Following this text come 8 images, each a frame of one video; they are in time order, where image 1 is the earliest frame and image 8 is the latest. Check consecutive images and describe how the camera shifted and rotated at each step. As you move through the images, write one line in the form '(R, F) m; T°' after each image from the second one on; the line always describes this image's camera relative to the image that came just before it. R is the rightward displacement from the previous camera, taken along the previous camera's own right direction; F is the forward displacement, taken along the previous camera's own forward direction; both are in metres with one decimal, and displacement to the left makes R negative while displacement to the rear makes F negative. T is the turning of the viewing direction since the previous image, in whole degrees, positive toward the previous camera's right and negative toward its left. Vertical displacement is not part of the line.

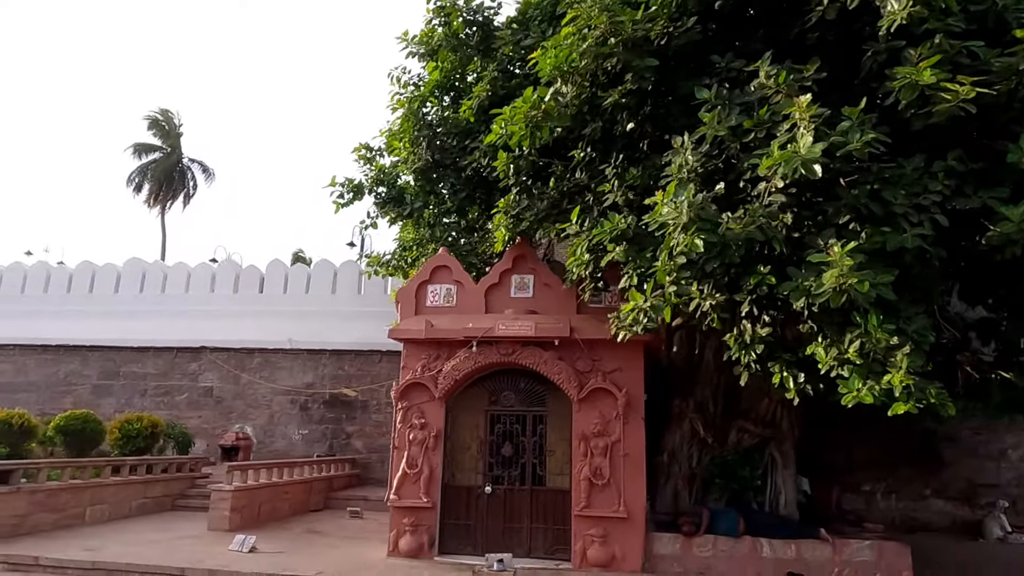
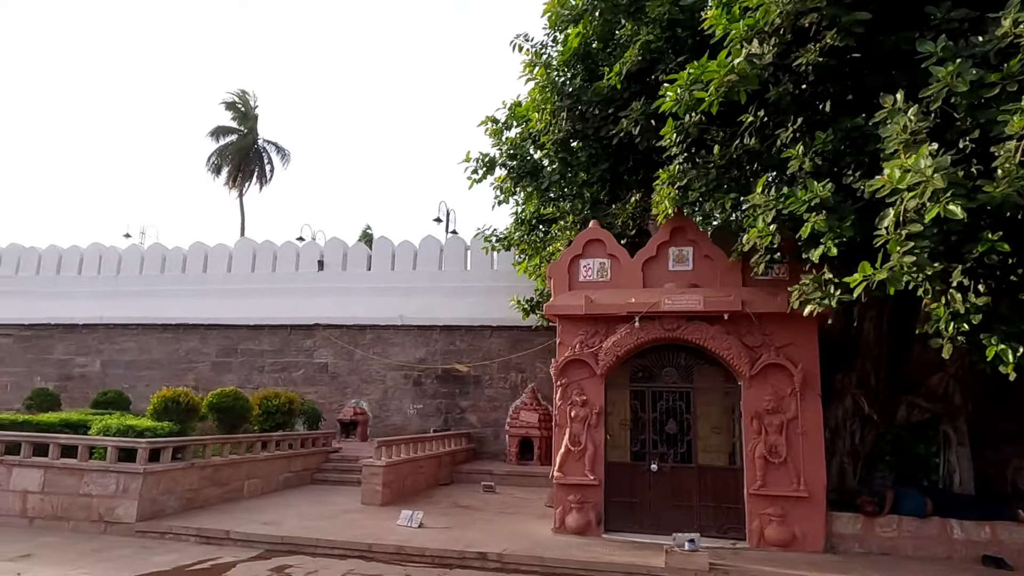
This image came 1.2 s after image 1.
(-1.0, +0.1) m; -4°
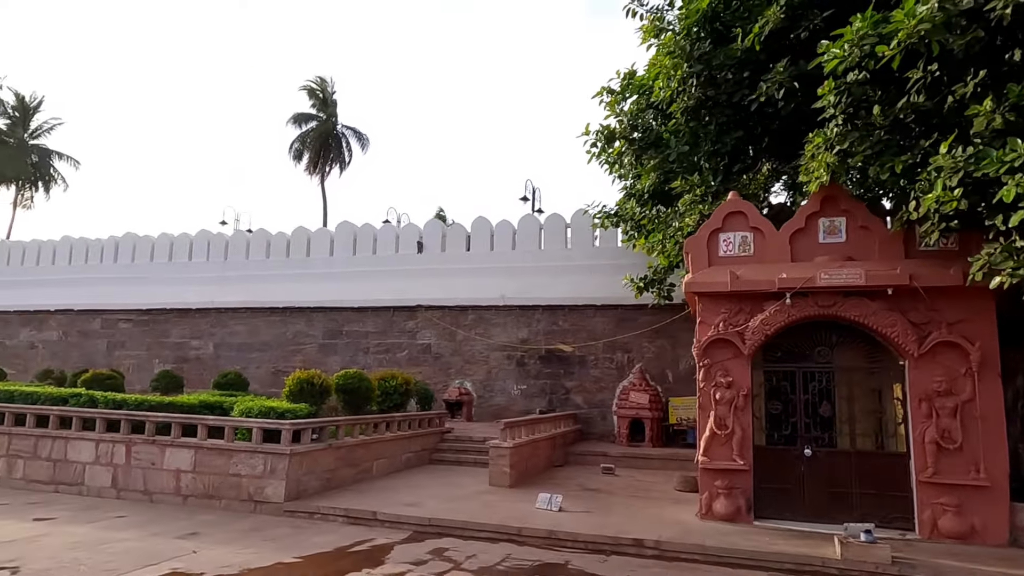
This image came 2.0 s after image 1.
(-0.6, +0.2) m; -6°
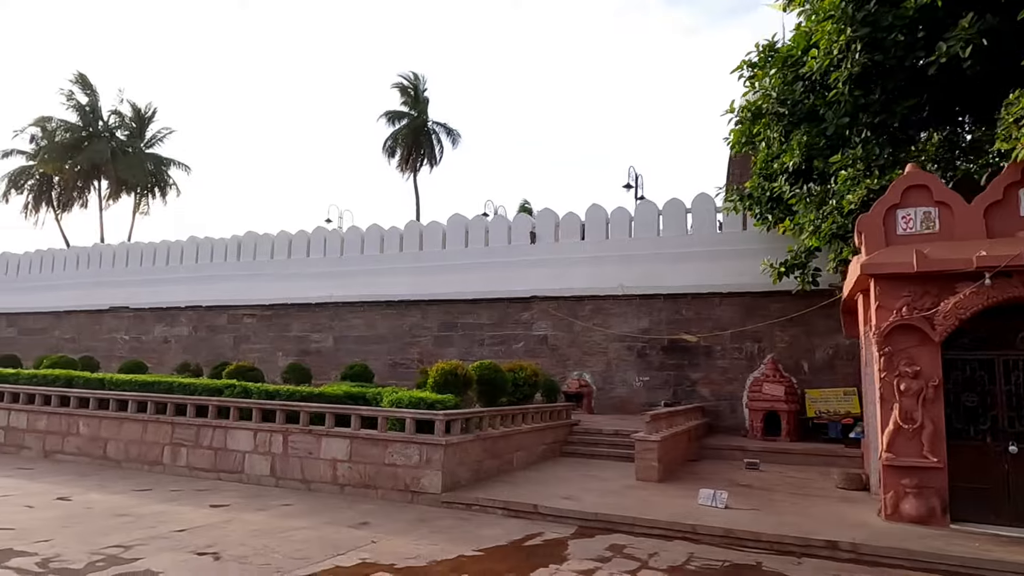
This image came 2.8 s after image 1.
(-0.7, +0.2) m; -7°
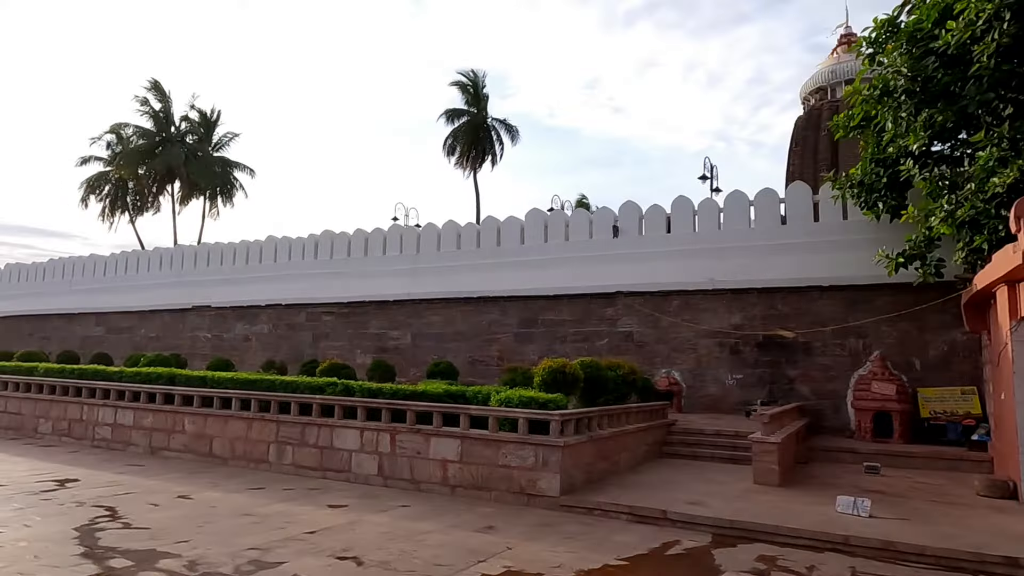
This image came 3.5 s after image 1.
(-0.6, +0.2) m; -4°
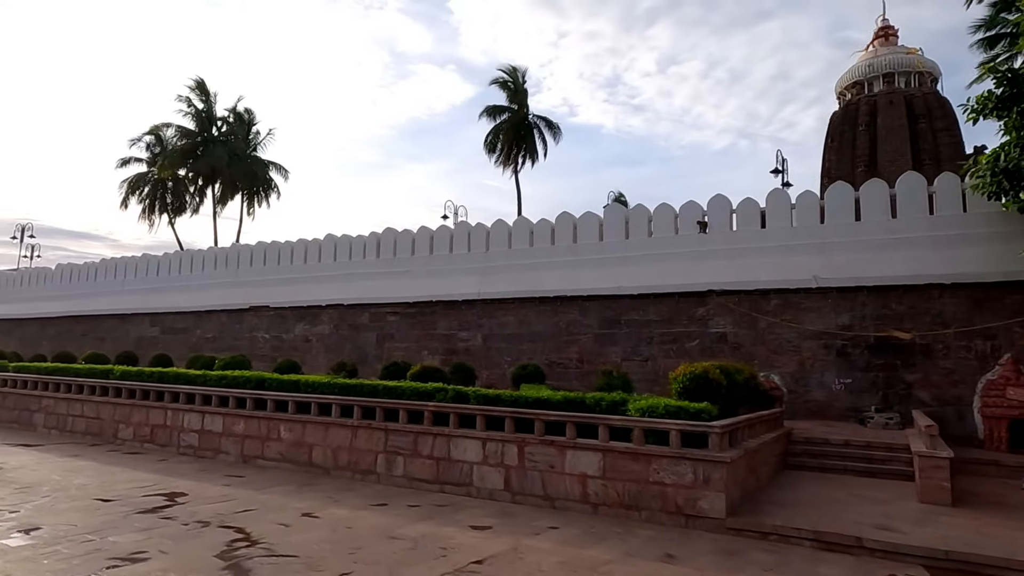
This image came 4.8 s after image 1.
(-1.0, +0.5) m; -2°
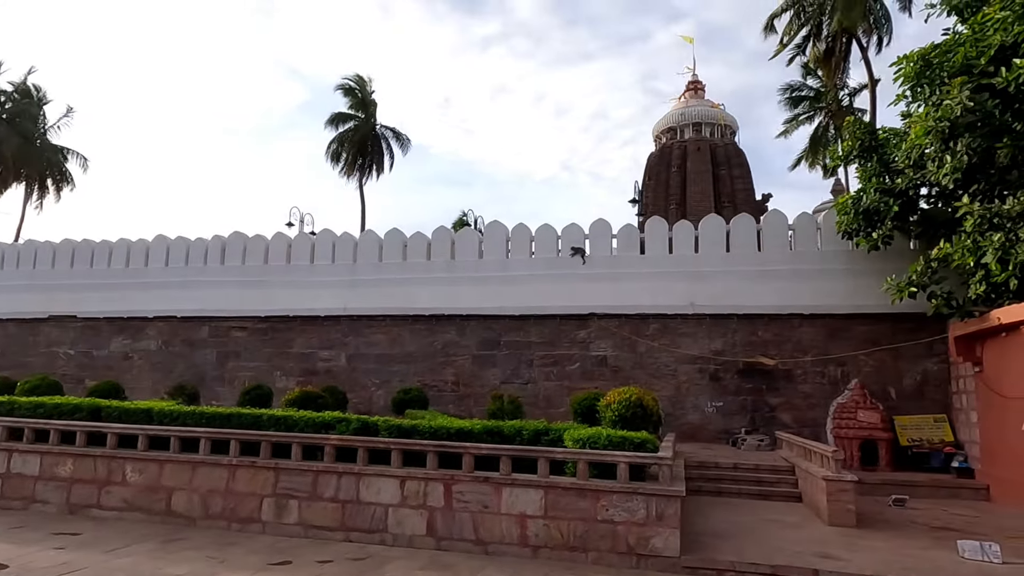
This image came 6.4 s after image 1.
(-0.8, +0.7) m; +15°
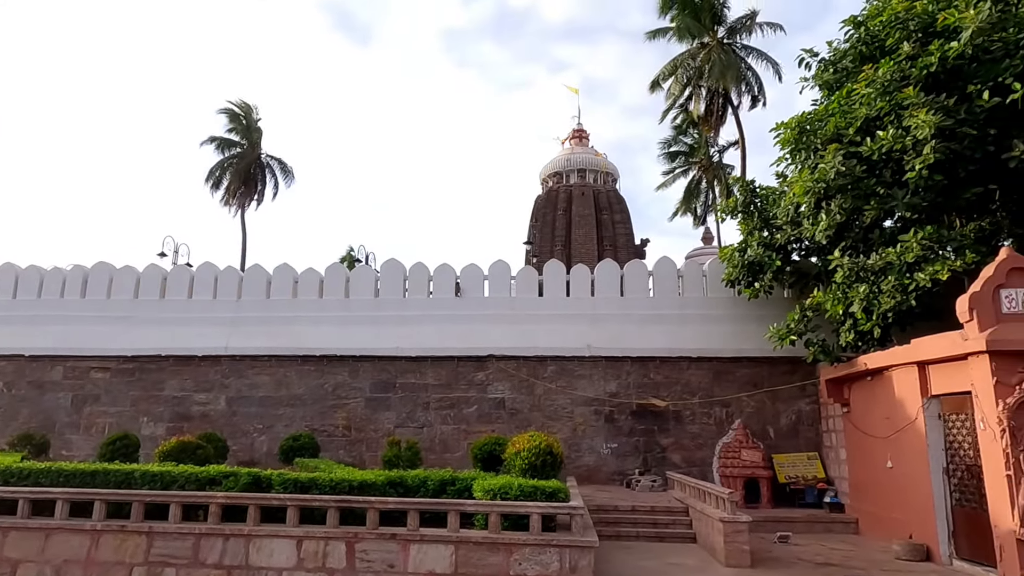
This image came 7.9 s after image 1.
(-0.2, +0.1) m; +10°
